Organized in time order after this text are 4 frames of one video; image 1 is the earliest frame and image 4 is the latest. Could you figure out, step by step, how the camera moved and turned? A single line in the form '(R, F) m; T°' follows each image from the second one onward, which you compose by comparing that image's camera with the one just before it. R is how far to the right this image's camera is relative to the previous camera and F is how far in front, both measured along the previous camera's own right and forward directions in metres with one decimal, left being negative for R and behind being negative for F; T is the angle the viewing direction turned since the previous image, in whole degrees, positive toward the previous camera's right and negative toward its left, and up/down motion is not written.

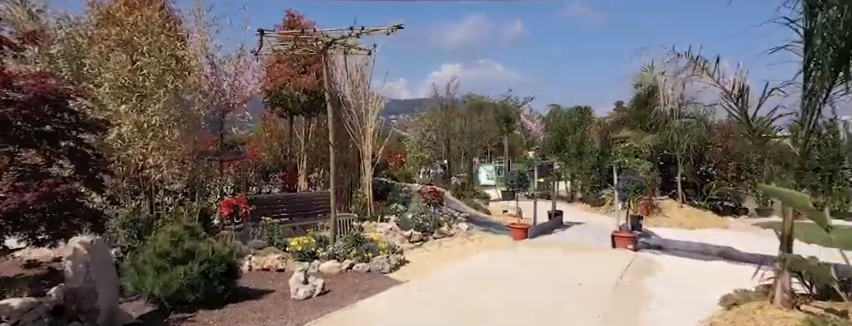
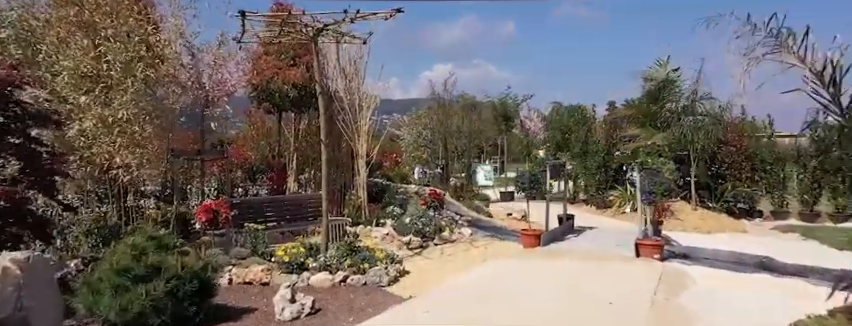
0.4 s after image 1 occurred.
(-0.1, +0.7) m; +1°
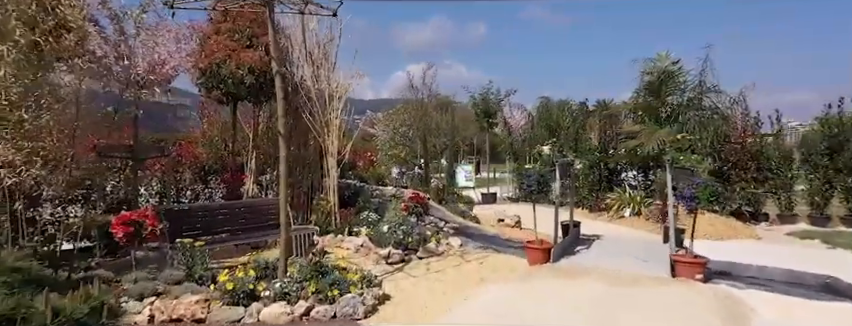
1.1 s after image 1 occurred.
(-0.1, +1.2) m; +3°
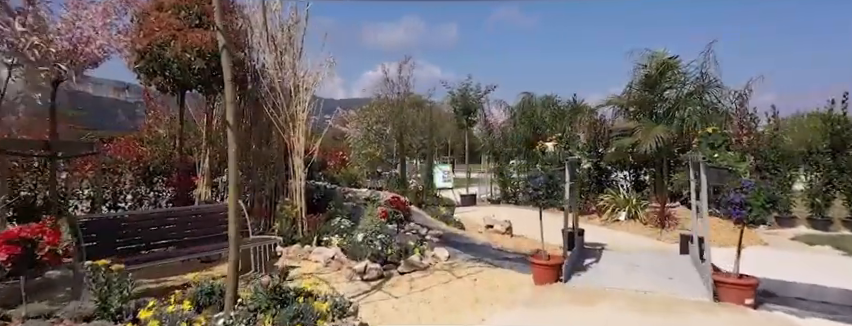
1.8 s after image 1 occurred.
(-0.1, +1.0) m; +3°
